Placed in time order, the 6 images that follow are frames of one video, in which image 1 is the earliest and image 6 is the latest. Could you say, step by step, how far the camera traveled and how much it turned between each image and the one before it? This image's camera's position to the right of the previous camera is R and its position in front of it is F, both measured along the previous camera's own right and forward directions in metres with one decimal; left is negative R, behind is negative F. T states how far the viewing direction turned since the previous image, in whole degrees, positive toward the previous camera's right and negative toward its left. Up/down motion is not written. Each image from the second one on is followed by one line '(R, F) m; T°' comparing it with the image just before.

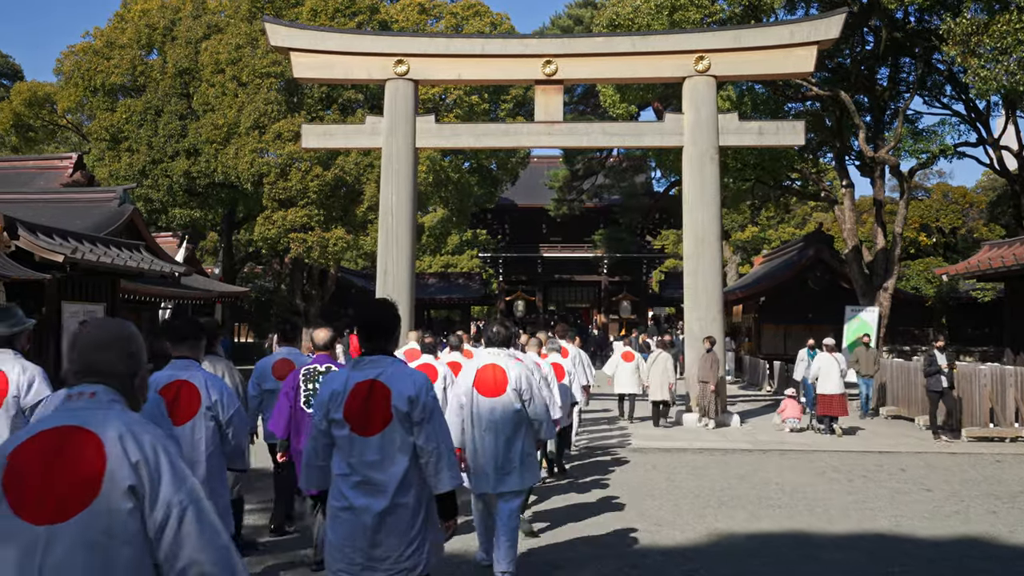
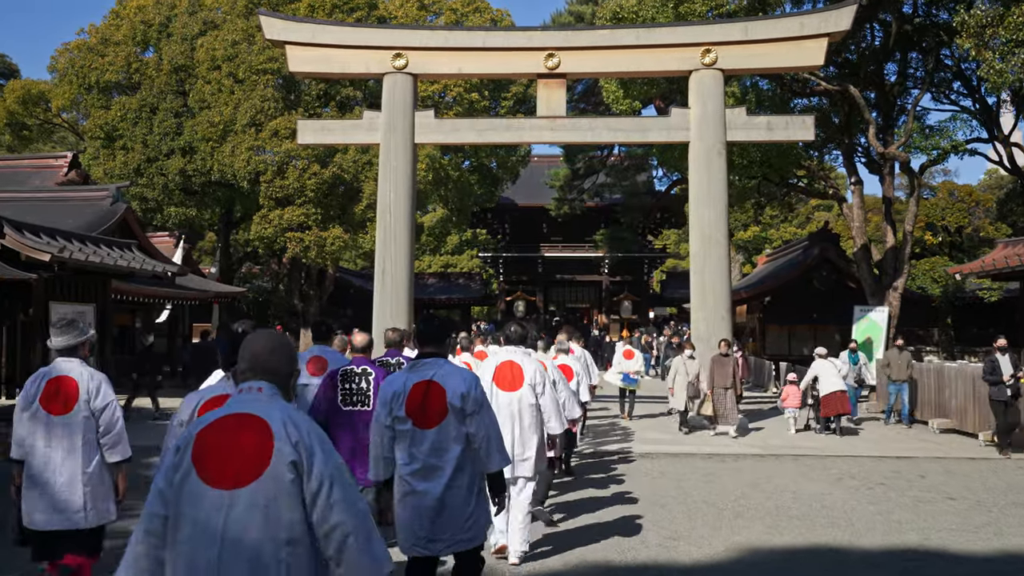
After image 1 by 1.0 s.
(0.0, +0.4) m; 0°
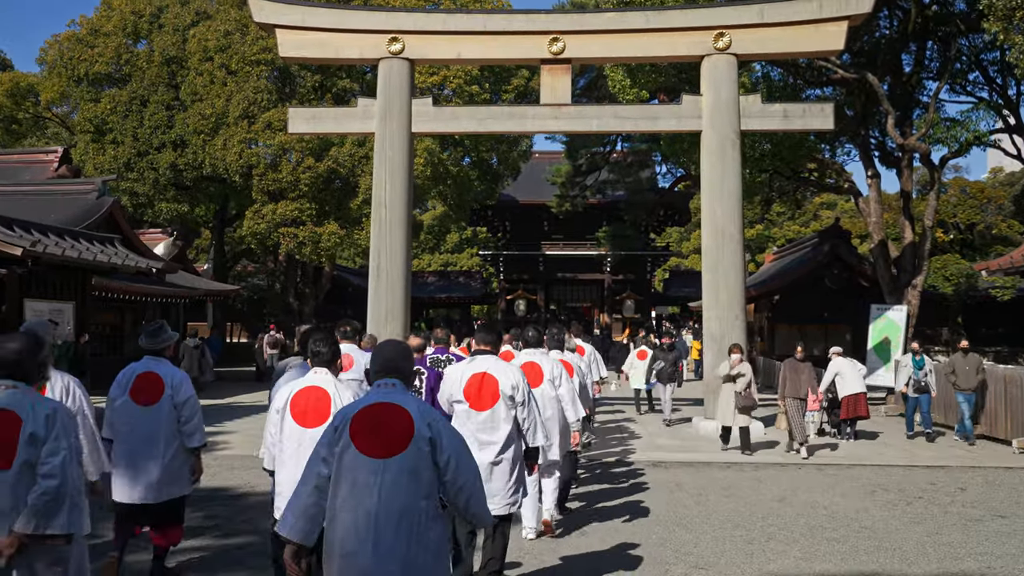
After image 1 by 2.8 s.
(0.0, +0.7) m; 0°
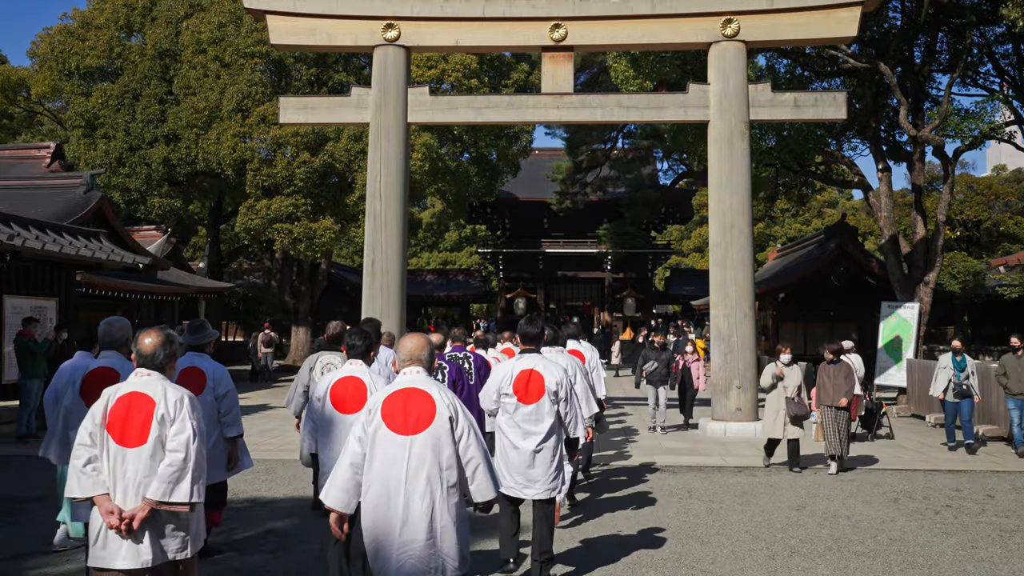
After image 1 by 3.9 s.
(0.0, +0.5) m; 0°
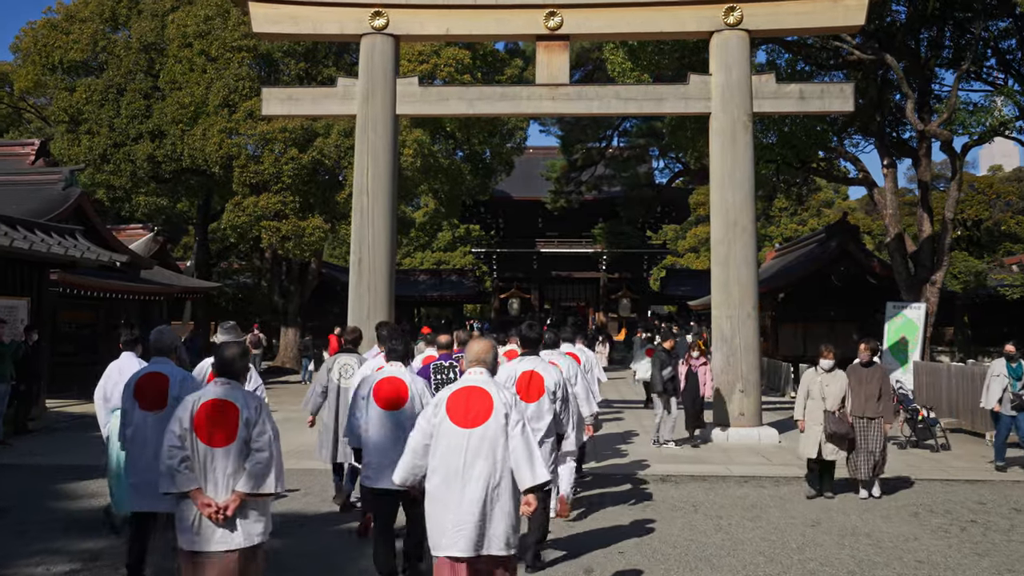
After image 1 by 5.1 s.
(0.0, +0.5) m; 0°
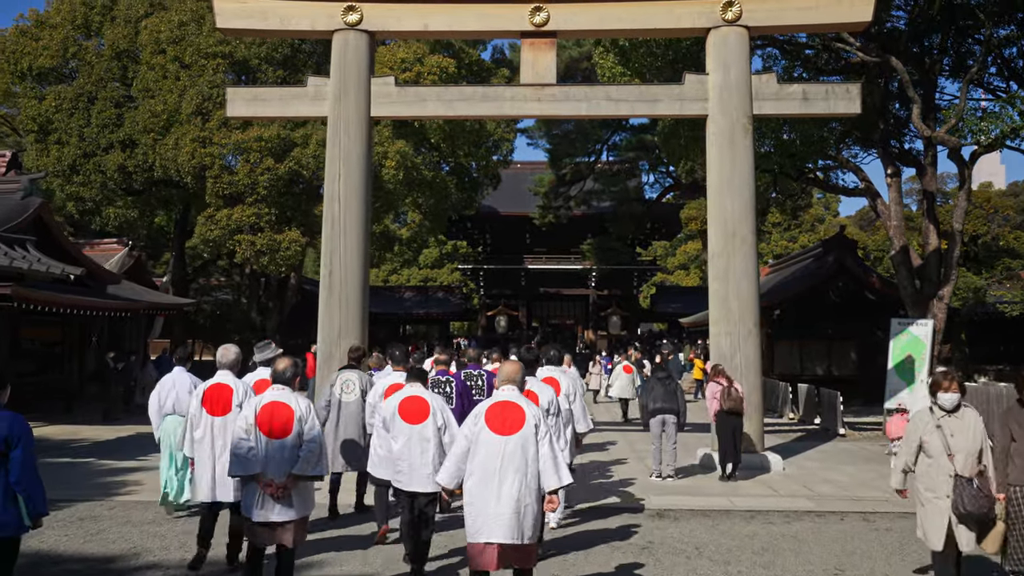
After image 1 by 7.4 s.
(+0.1, +0.8) m; +1°
